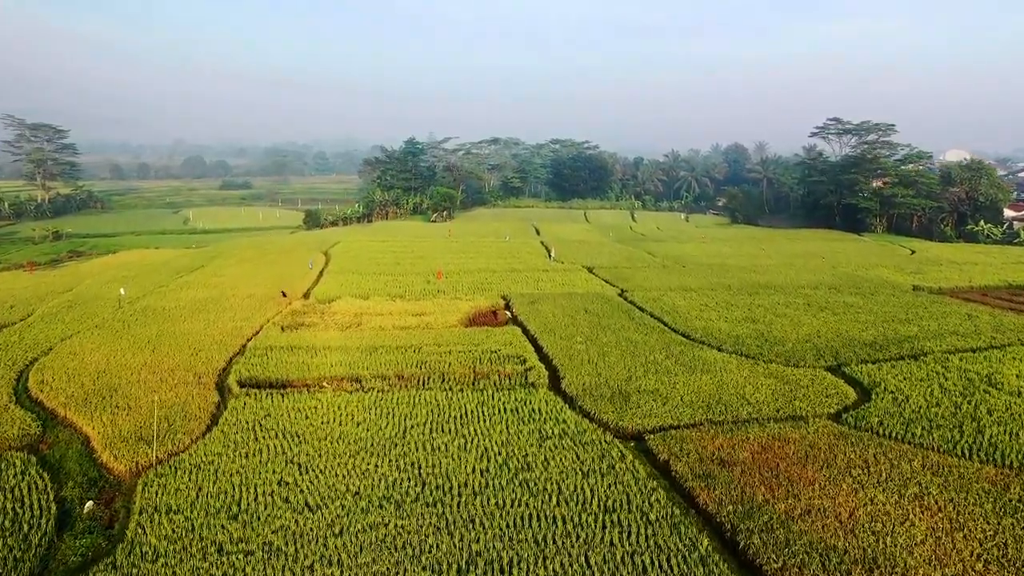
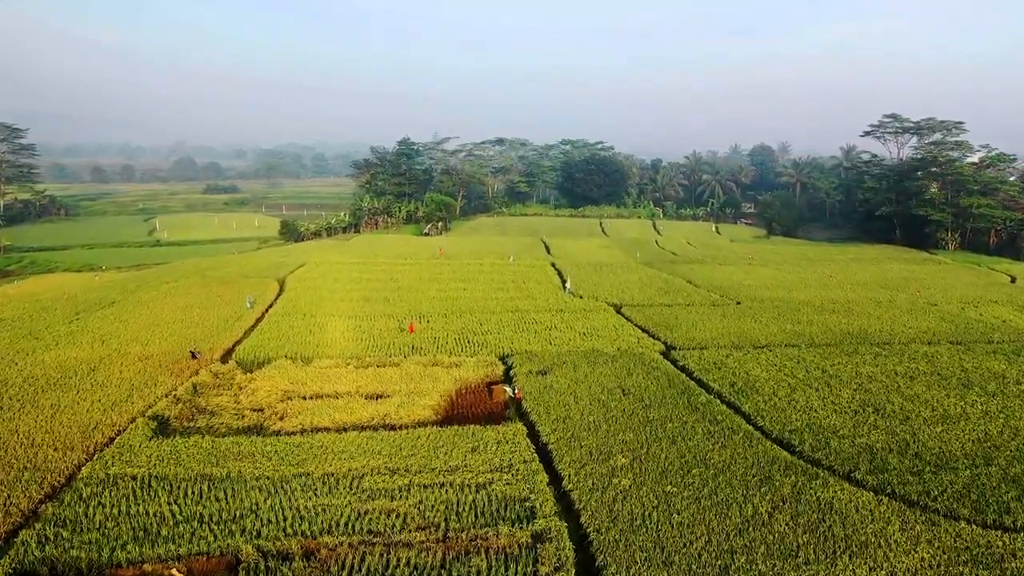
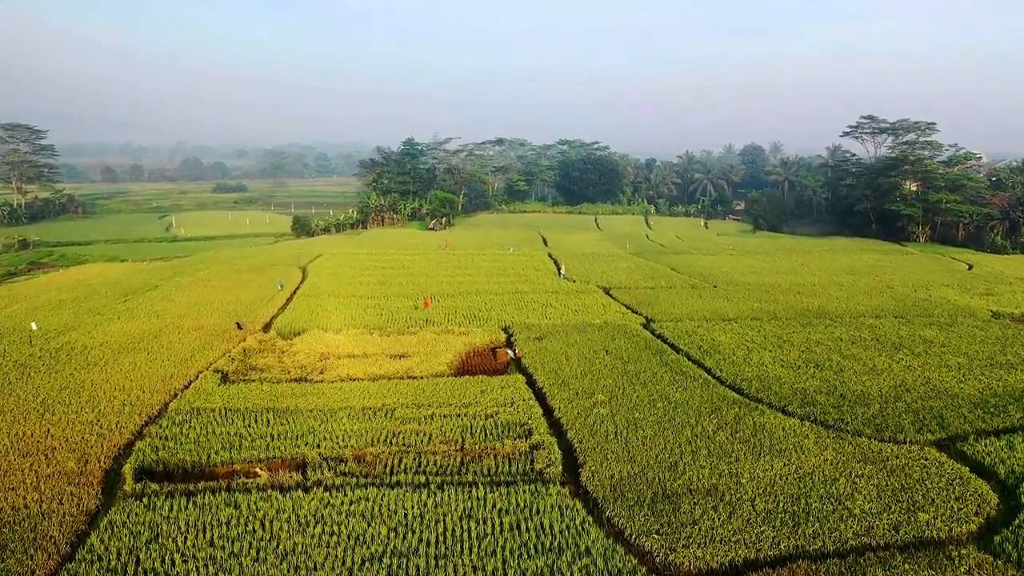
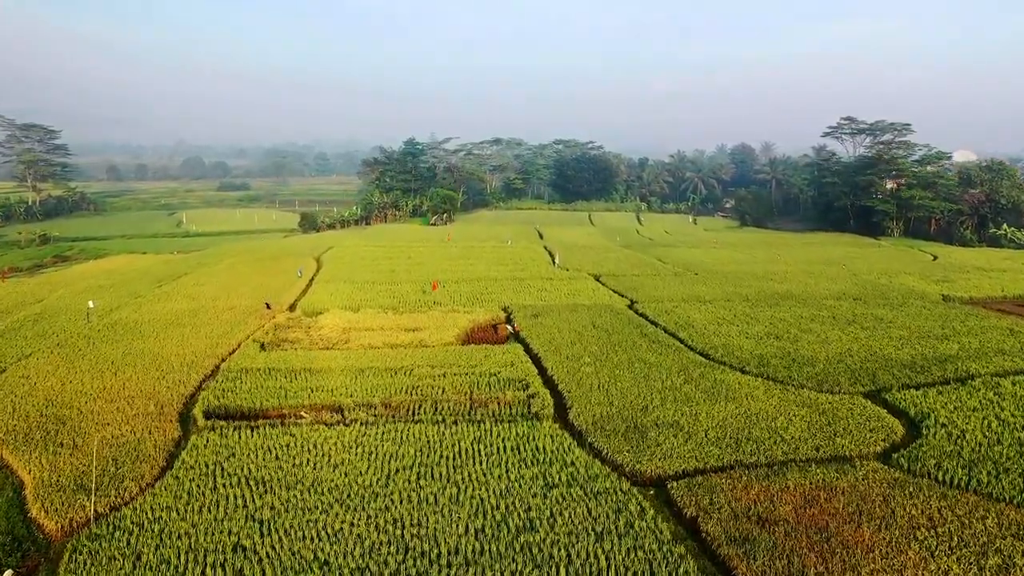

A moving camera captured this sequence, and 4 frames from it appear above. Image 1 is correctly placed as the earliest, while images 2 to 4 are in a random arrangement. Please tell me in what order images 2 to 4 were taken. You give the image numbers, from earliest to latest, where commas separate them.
4, 3, 2
